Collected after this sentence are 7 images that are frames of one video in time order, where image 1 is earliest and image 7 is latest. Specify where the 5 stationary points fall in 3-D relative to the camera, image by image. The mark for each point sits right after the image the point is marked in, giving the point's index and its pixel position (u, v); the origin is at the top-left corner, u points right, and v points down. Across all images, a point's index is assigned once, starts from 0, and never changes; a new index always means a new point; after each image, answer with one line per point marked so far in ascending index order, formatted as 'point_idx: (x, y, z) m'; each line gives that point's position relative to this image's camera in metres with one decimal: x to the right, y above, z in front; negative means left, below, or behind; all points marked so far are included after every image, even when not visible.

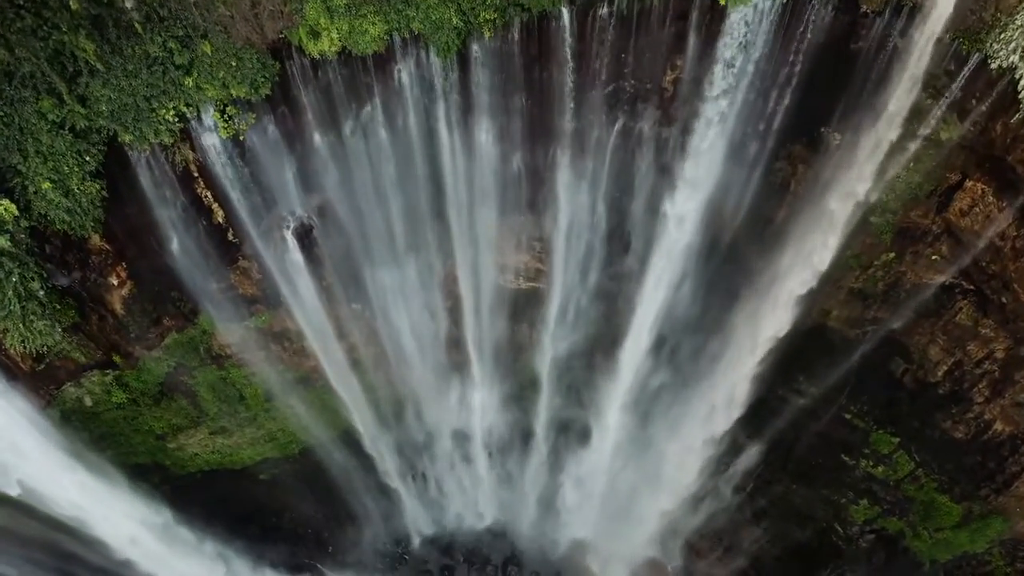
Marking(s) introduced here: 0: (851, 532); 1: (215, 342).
0: (+5.6, -4.1, +11.8) m
1: (-4.3, -0.8, +10.1) m
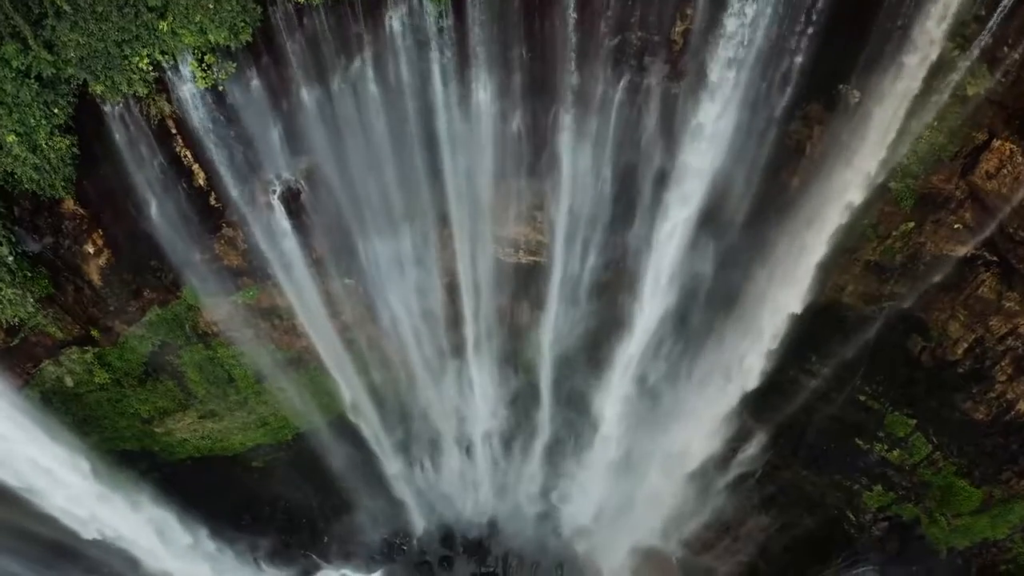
0: (+5.6, -3.8, +11.3) m
1: (-4.3, -0.4, +9.7) m
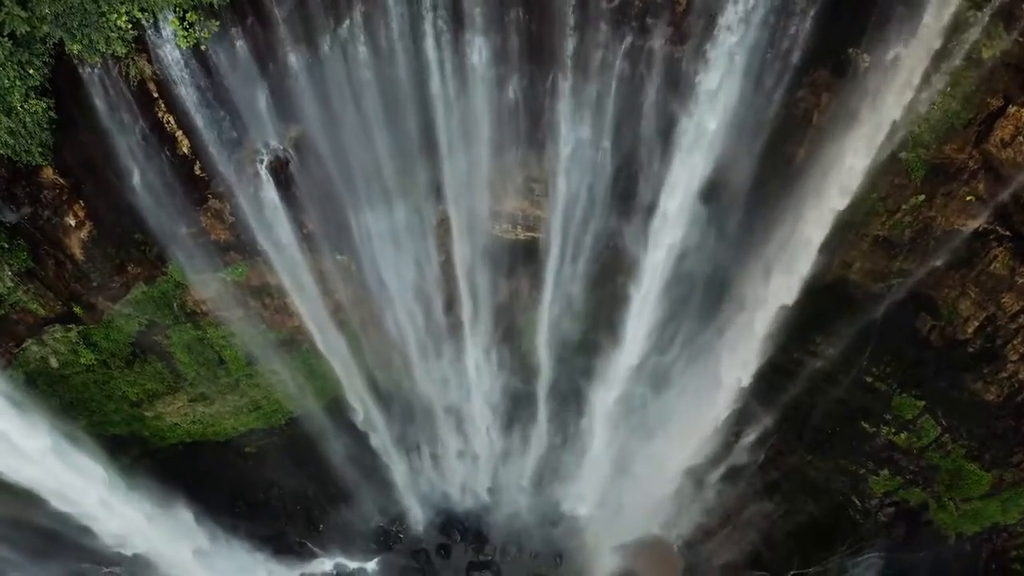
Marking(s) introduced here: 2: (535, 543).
0: (+5.6, -3.4, +11.0) m
1: (-4.3, -0.1, +9.4) m
2: (+0.4, -4.6, +12.7) m
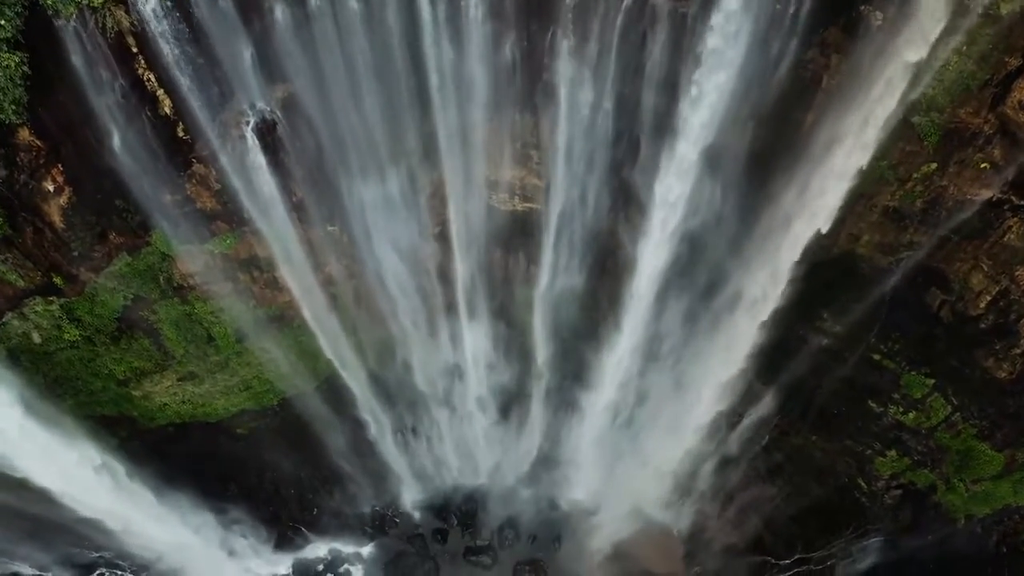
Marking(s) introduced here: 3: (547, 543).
0: (+5.6, -3.1, +10.8) m
1: (-4.3, +0.2, +9.1) m
2: (+0.4, -4.2, +12.5) m
3: (+0.6, -4.5, +12.4) m
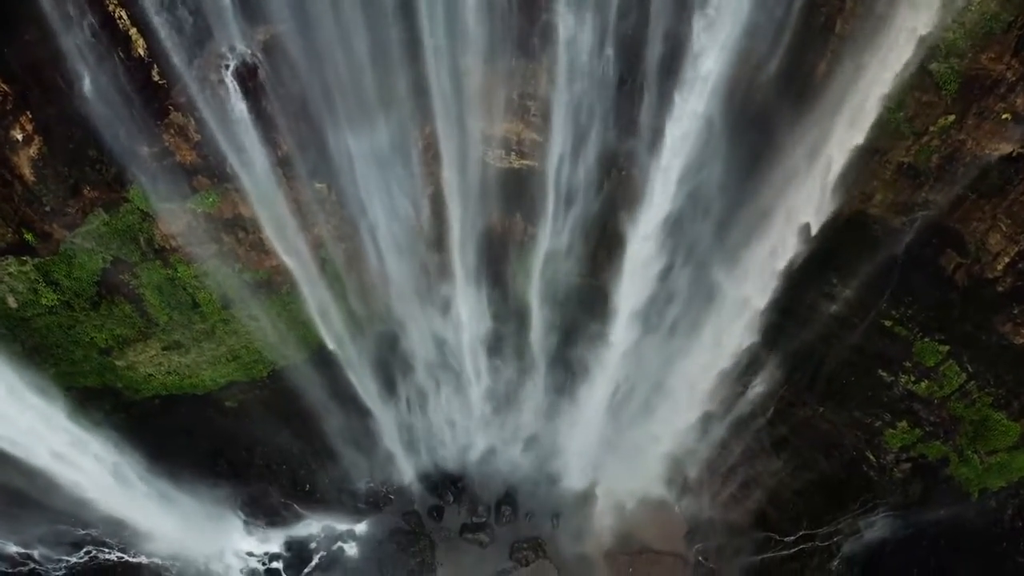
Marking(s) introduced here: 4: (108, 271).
0: (+5.5, -2.6, +10.4) m
1: (-4.4, +0.7, +8.7) m
2: (+0.3, -3.7, +12.1) m
3: (+0.6, -4.0, +12.0) m
4: (-5.1, +0.2, +8.9) m
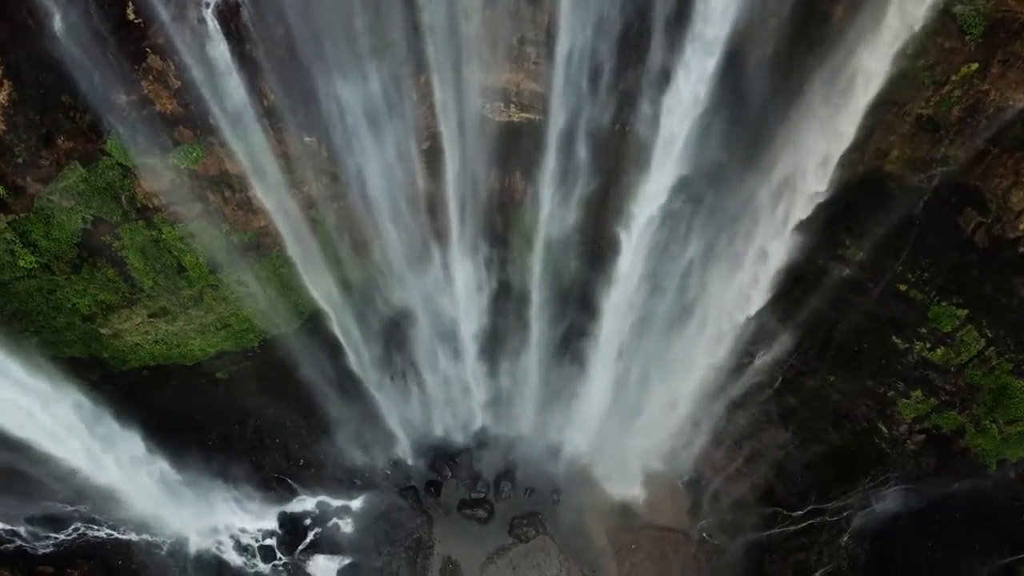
0: (+5.5, -2.1, +10.0) m
1: (-4.4, +1.2, +8.3) m
2: (+0.3, -3.2, +11.8) m
3: (+0.6, -3.5, +11.7) m
4: (-5.1, +0.7, +8.5) m
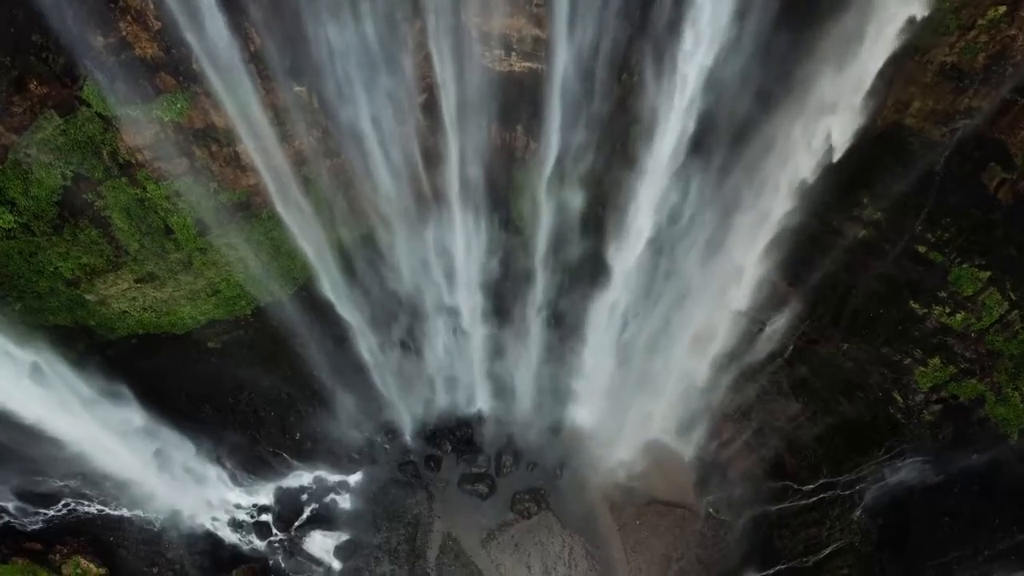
0: (+5.6, -1.6, +9.7) m
1: (-4.4, +1.6, +7.9) m
2: (+0.3, -2.7, +11.4) m
3: (+0.6, -2.9, +11.3) m
4: (-5.1, +1.1, +8.1) m
